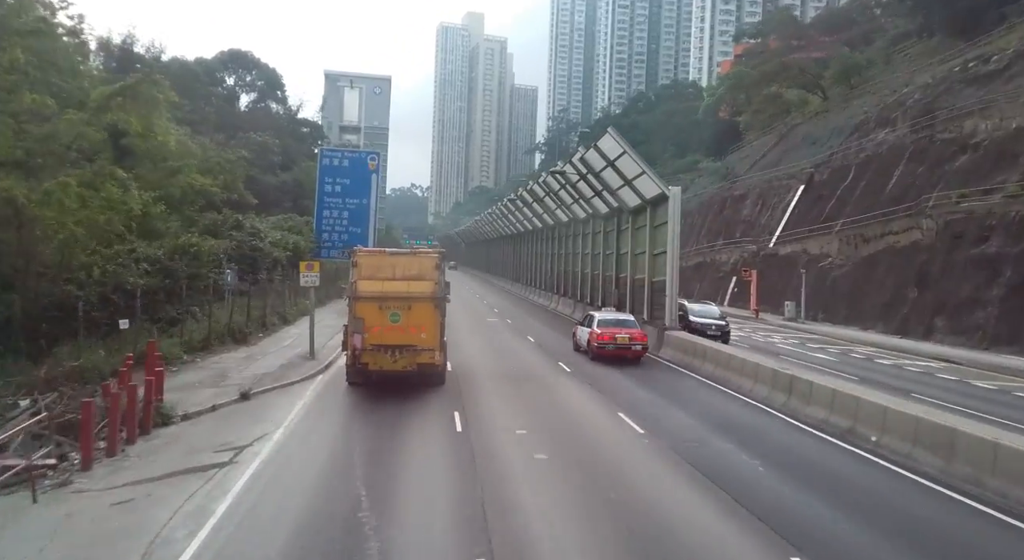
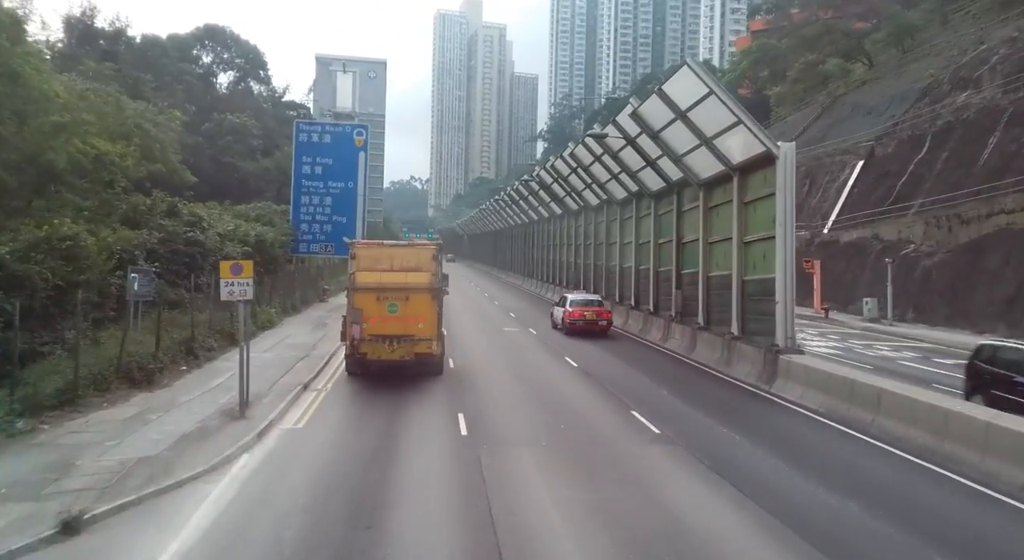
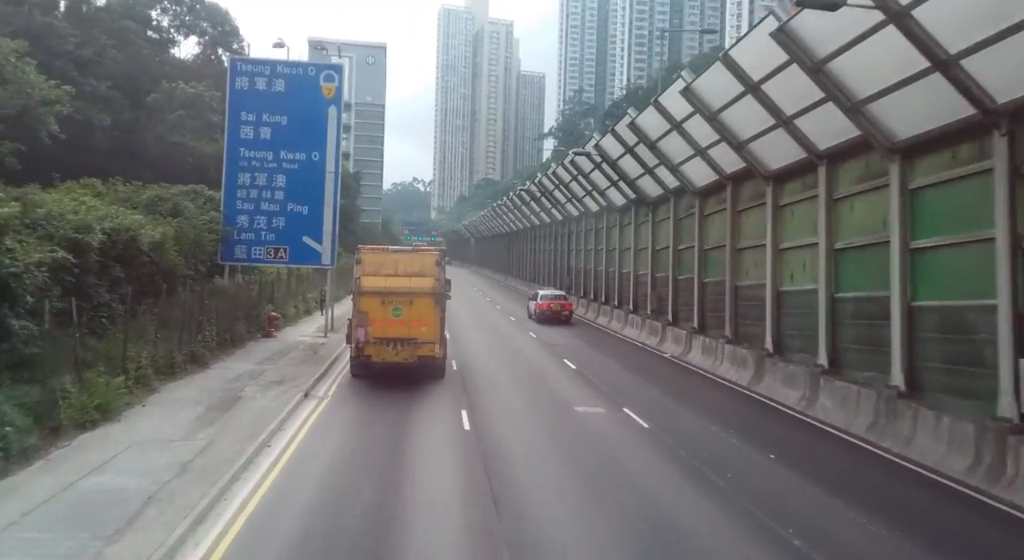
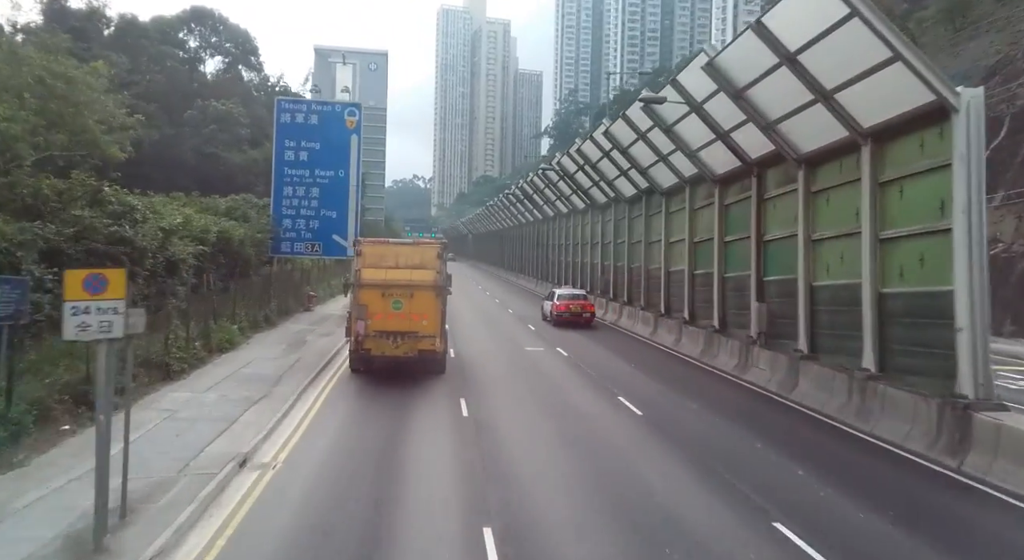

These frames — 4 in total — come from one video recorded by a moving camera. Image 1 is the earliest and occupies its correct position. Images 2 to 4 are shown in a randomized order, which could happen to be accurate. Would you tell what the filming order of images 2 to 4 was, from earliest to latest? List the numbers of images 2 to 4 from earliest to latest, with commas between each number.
2, 4, 3
